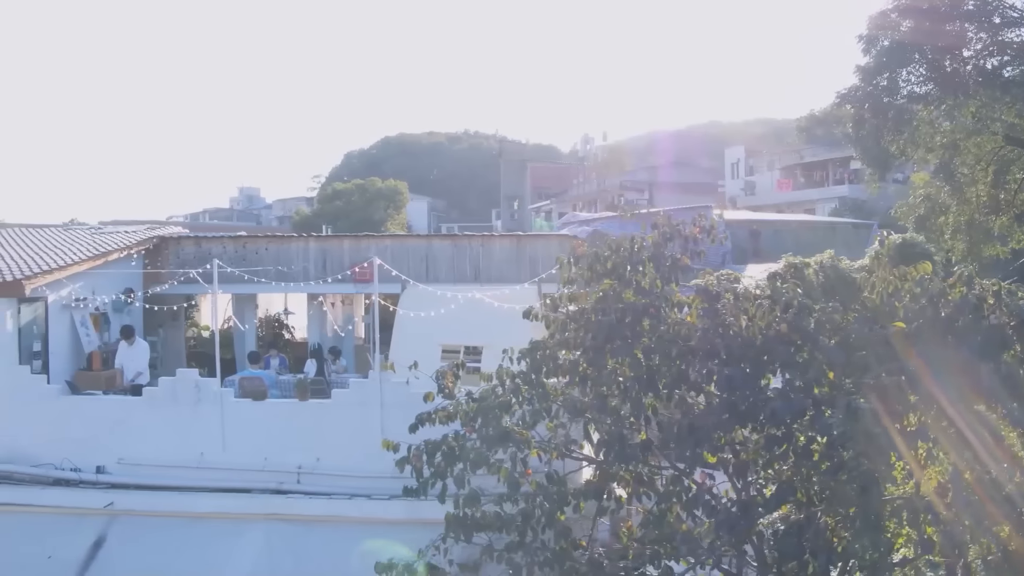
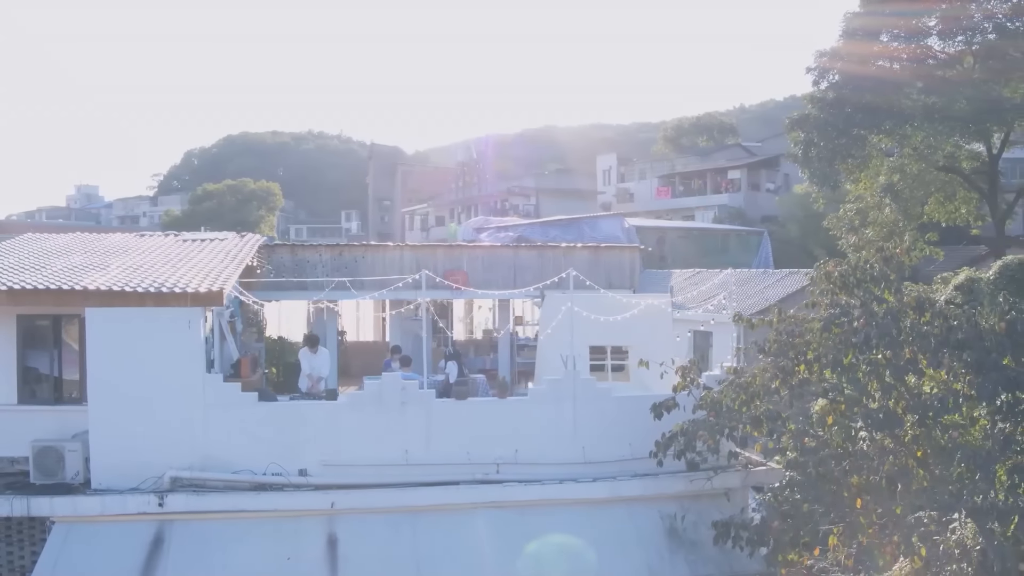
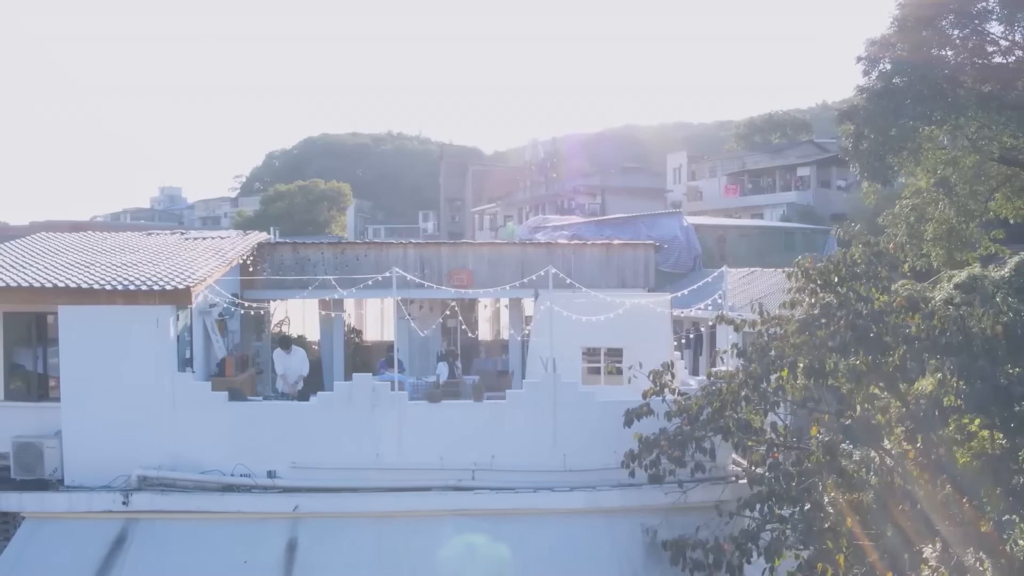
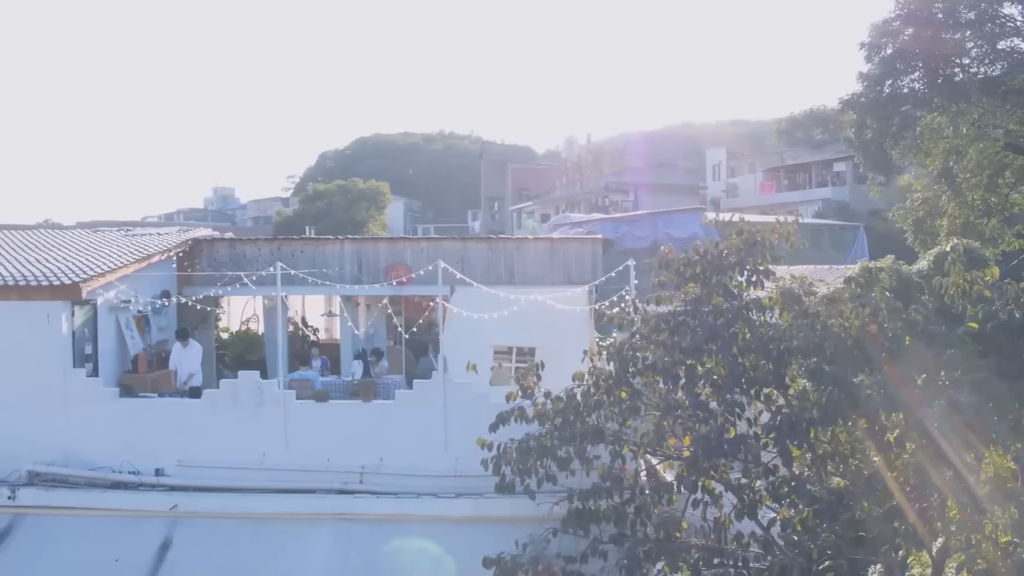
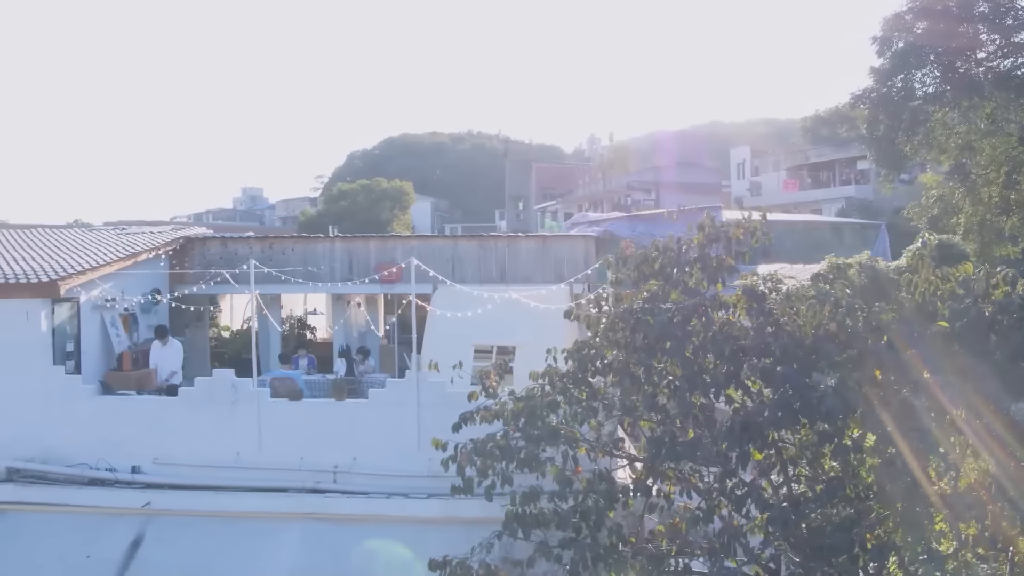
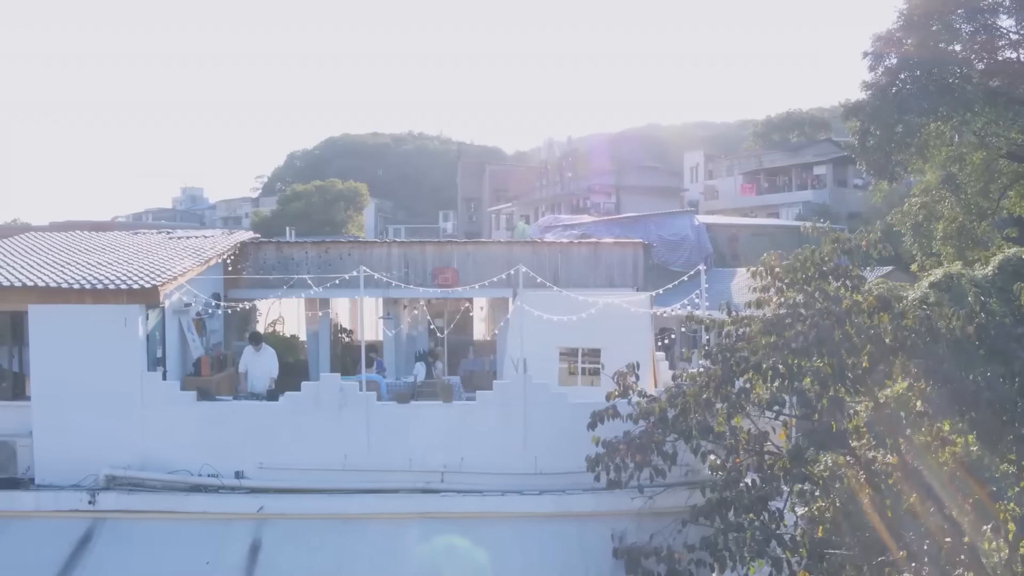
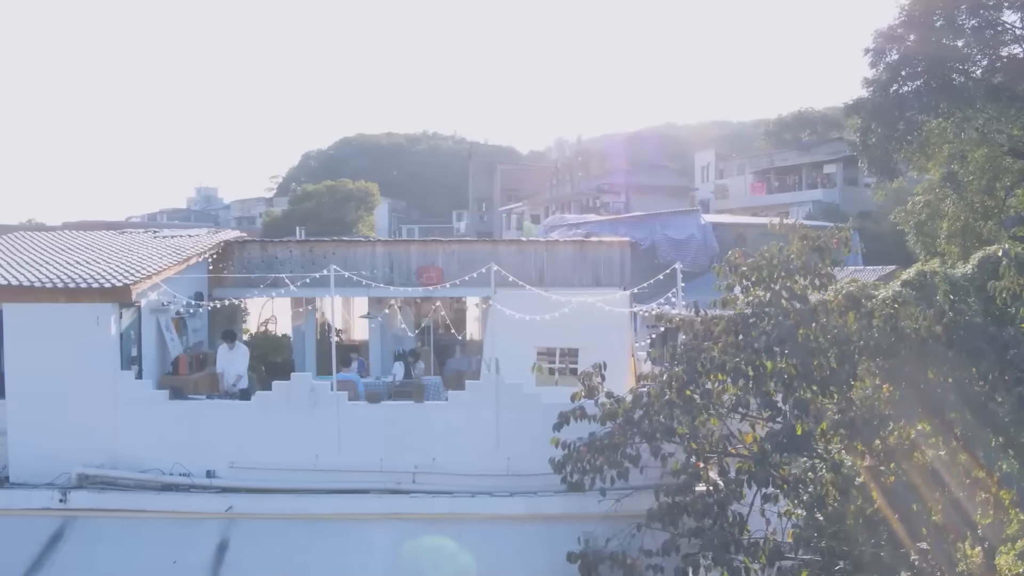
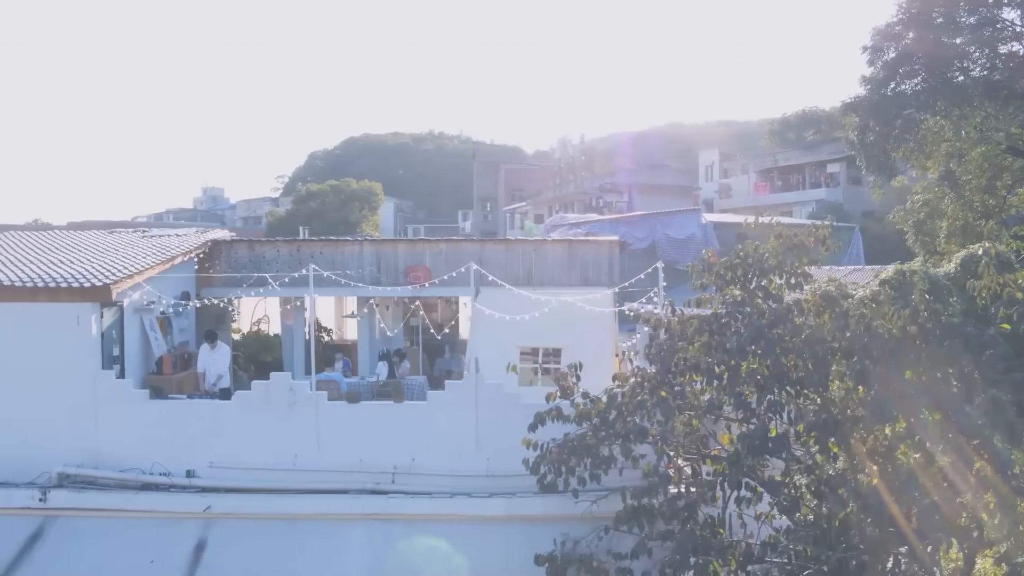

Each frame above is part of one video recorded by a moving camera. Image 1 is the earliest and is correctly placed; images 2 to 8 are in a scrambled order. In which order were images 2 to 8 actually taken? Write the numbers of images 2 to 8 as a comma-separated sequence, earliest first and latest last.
5, 4, 8, 7, 6, 3, 2
